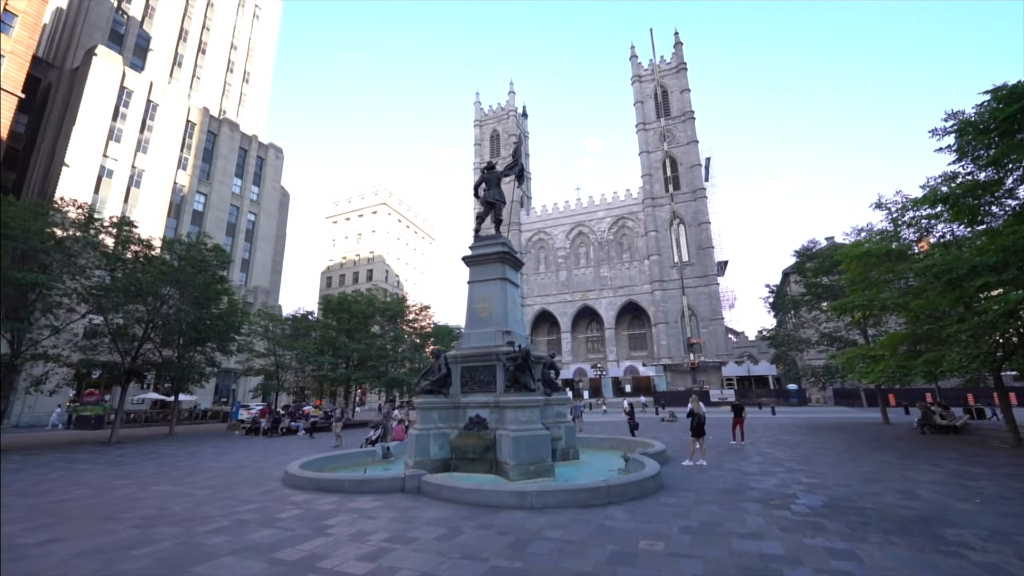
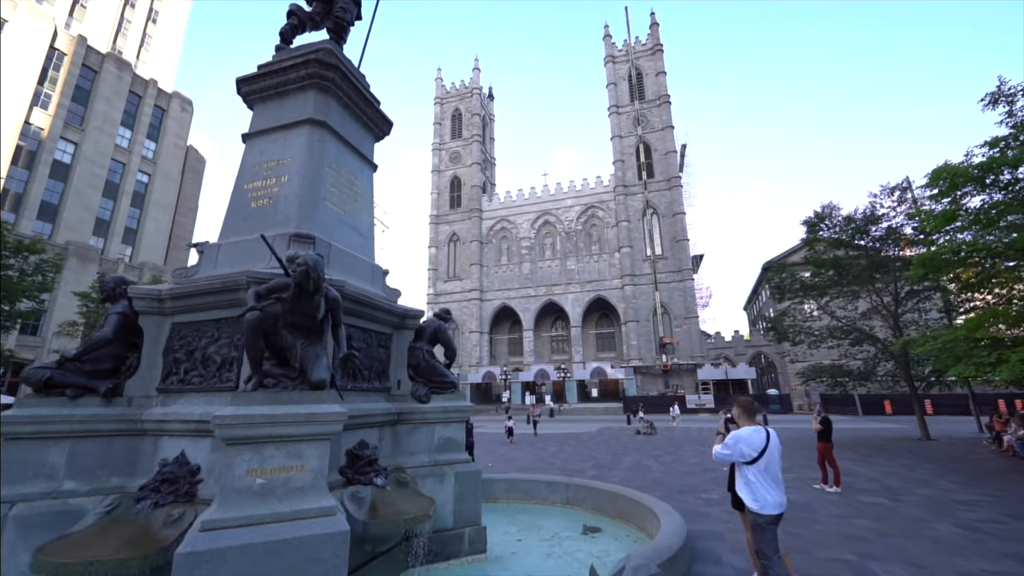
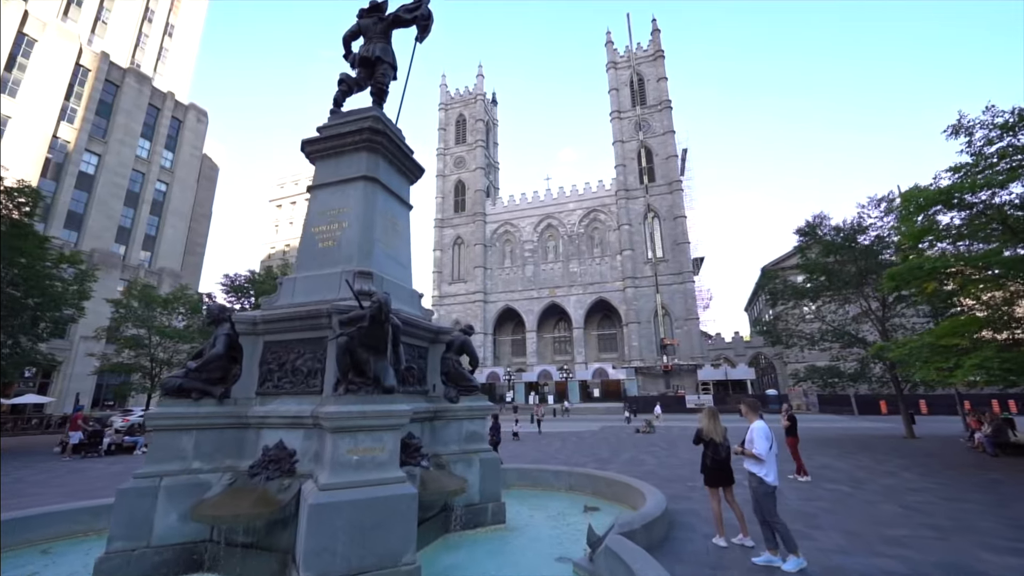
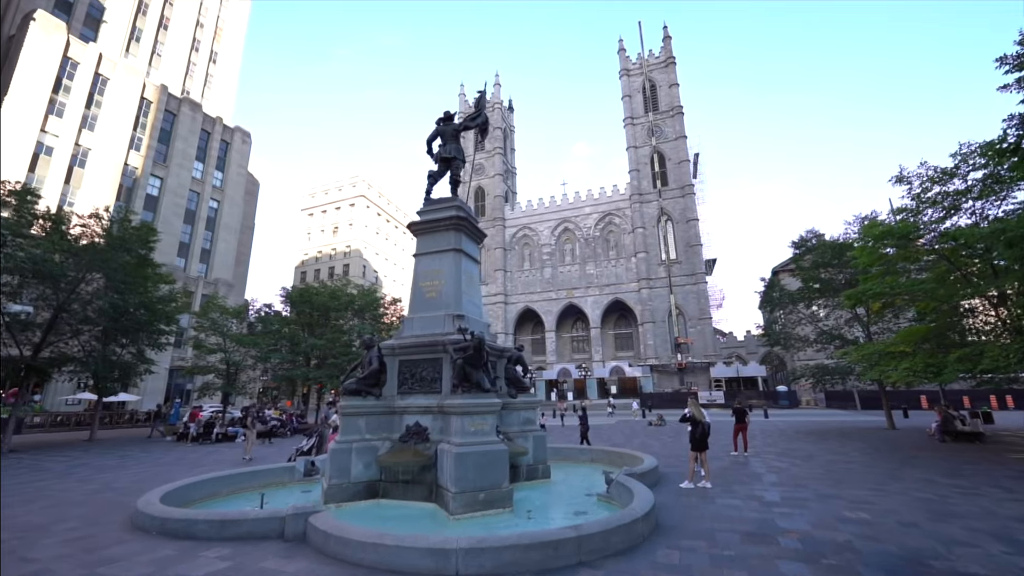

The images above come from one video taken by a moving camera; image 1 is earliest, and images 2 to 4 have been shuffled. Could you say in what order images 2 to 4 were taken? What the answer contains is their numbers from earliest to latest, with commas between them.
4, 3, 2
